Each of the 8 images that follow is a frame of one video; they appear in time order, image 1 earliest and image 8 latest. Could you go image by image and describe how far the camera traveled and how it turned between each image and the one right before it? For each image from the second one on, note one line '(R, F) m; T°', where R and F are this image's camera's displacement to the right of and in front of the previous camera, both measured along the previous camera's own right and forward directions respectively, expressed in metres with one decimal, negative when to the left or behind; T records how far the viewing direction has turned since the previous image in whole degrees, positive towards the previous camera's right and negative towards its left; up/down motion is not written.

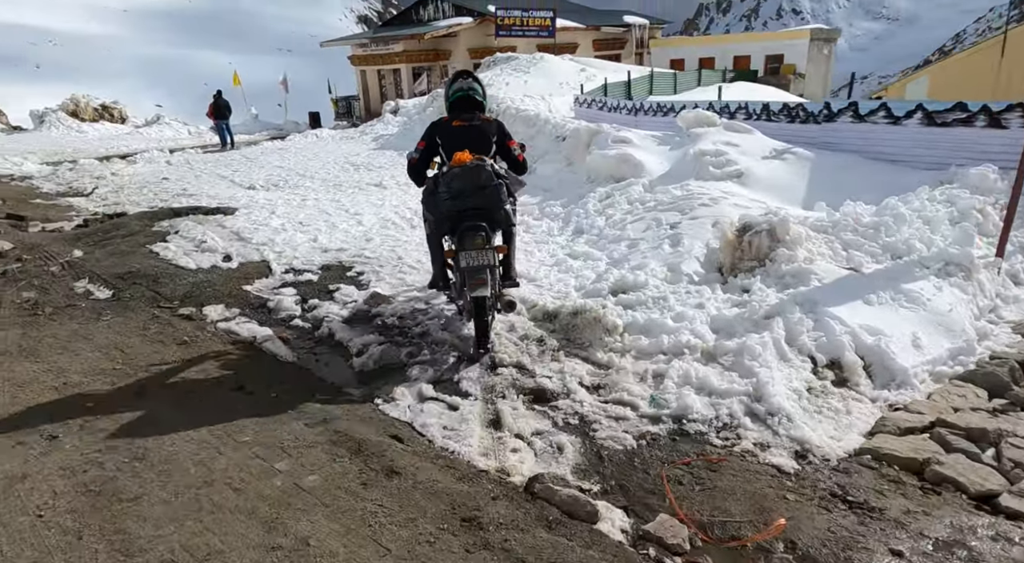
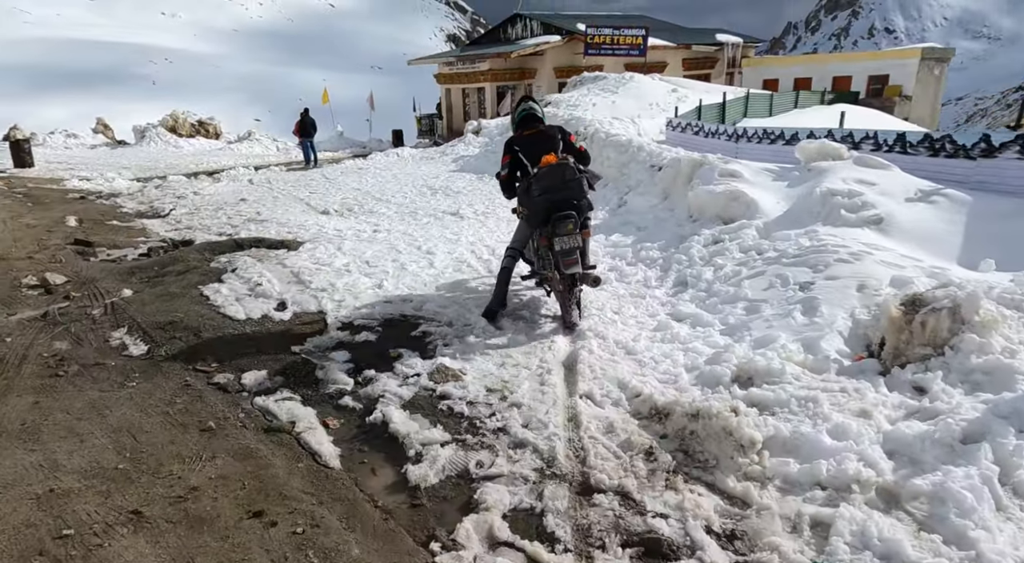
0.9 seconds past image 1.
(-0.2, +1.0) m; -7°
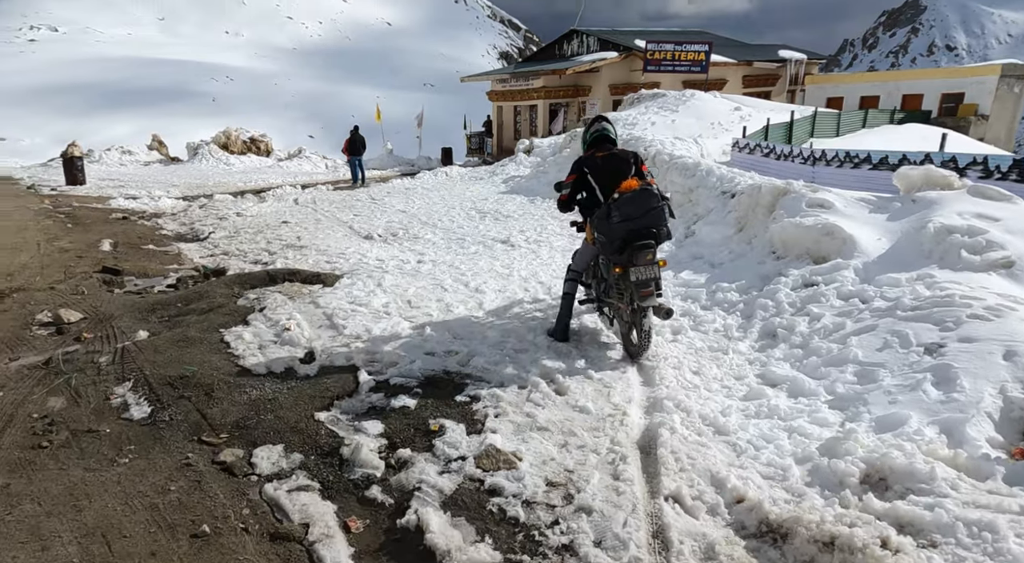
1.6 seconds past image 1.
(-0.1, +0.8) m; -4°
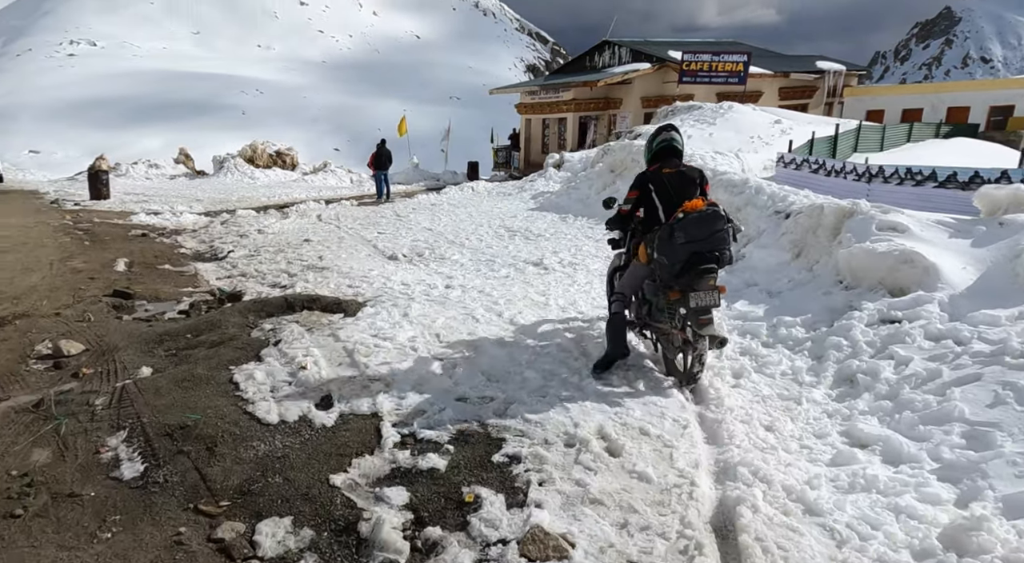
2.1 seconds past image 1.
(-0.1, +0.6) m; -2°
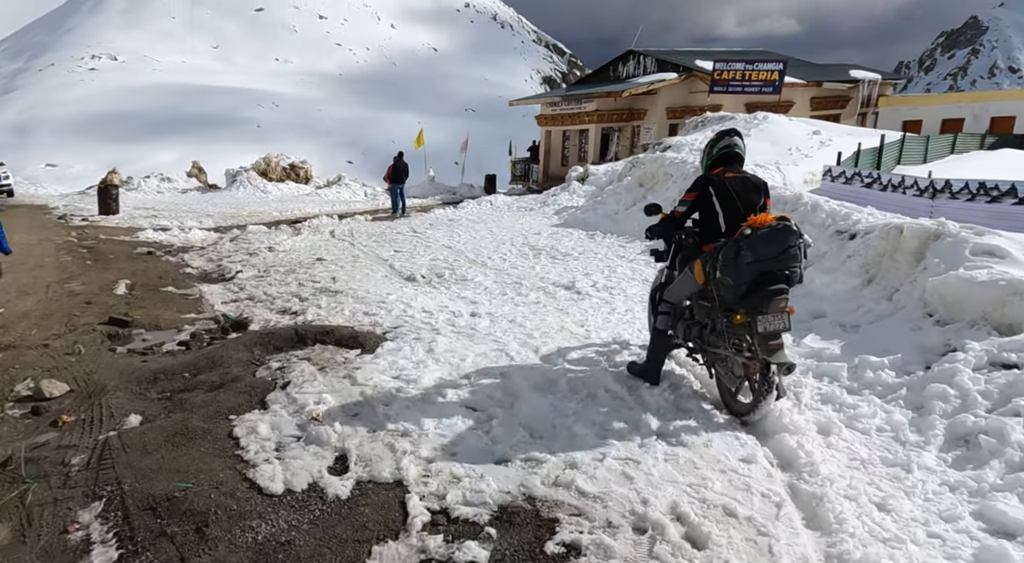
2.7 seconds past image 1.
(-0.2, +0.7) m; -1°
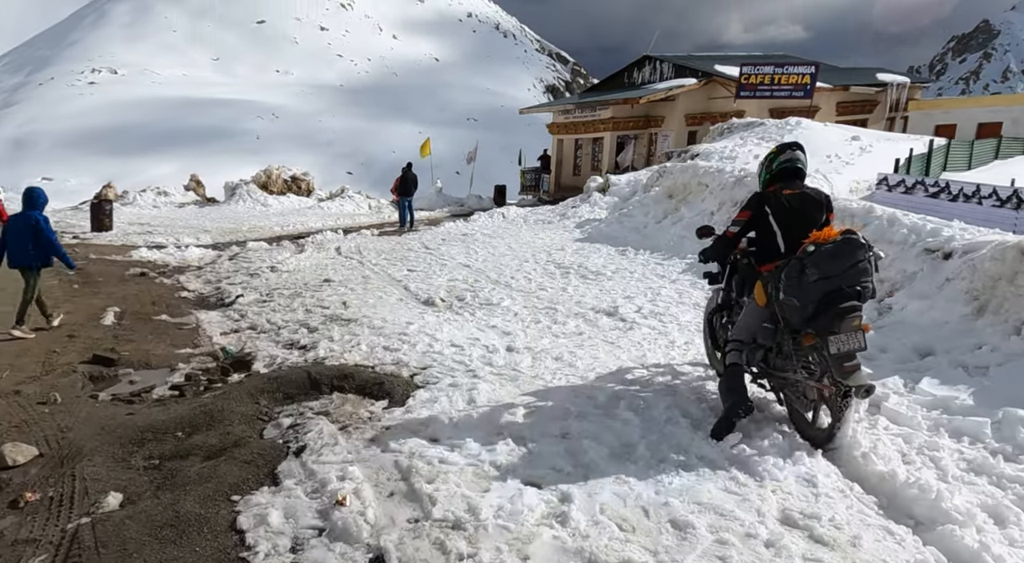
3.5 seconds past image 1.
(-0.4, +0.8) m; 0°
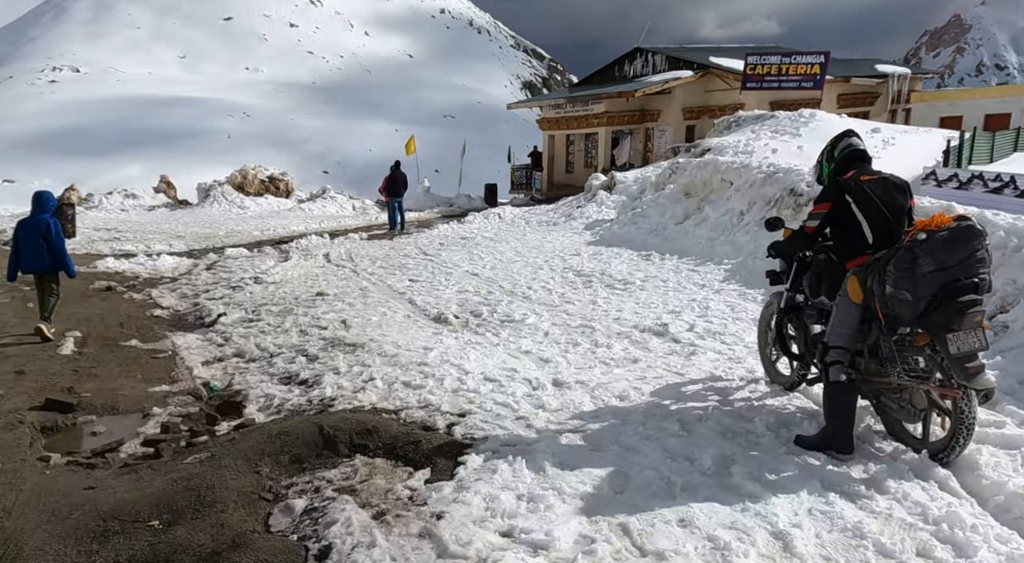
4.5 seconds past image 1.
(-0.5, +1.0) m; +2°
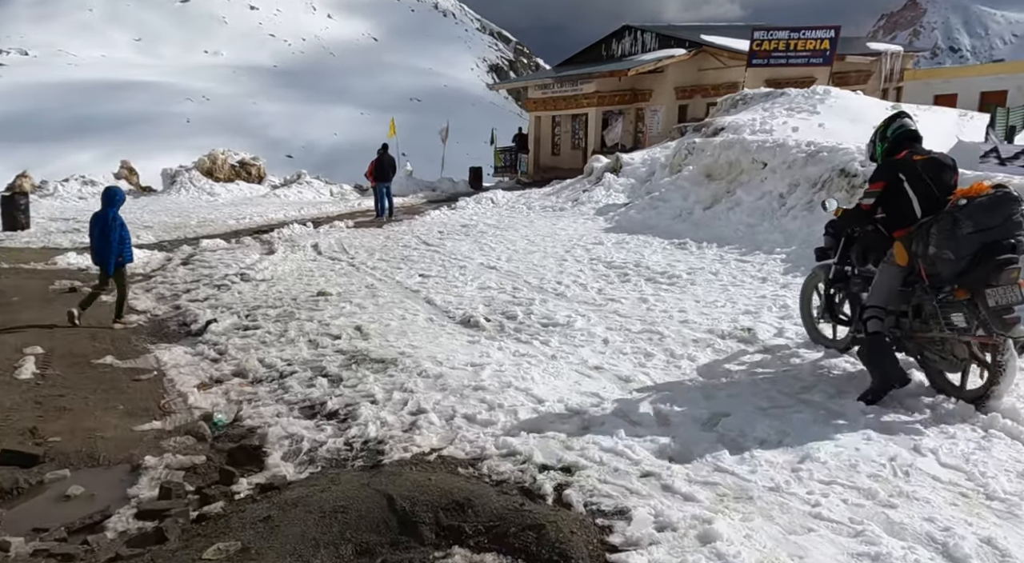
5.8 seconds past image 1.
(-0.7, +1.0) m; +3°
